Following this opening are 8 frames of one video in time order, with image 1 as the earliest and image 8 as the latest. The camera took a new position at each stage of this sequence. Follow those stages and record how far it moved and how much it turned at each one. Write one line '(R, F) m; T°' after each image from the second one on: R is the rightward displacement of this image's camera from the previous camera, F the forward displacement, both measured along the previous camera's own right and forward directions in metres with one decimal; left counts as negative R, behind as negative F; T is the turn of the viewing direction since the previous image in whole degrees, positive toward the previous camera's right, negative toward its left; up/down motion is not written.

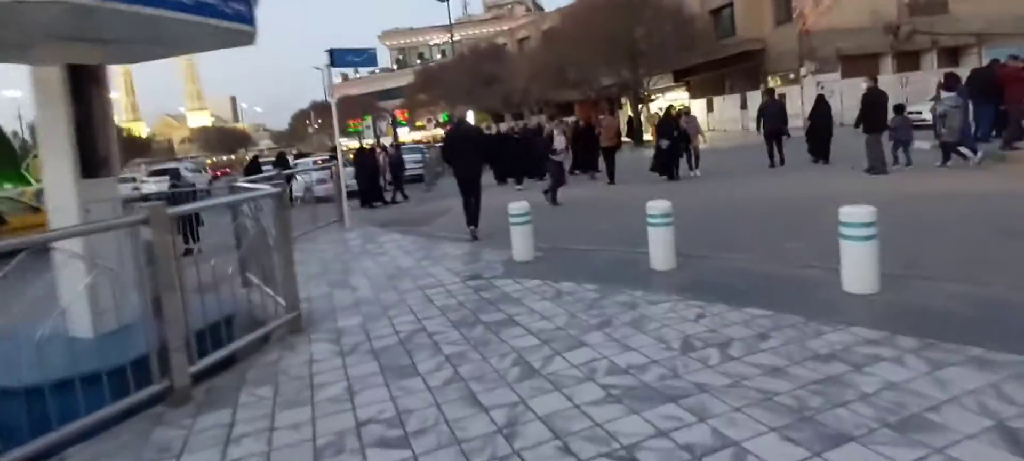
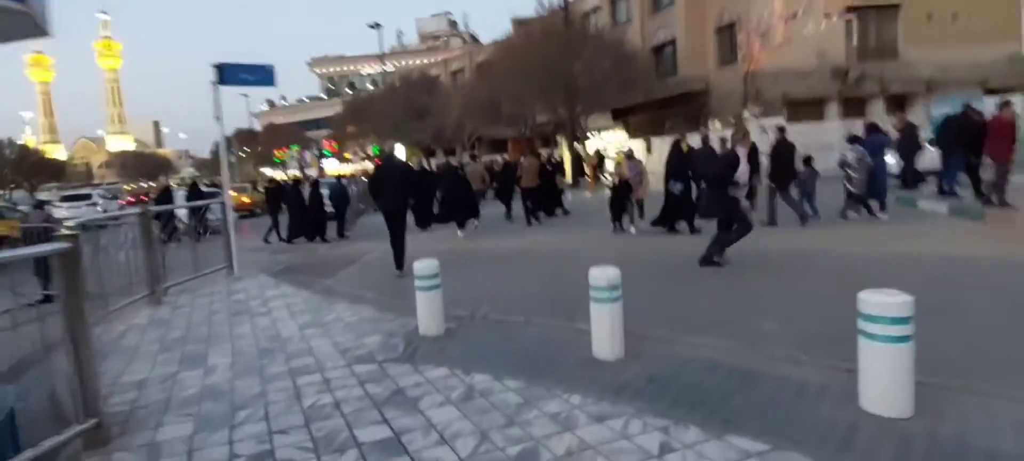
(+0.2, +1.8) m; +4°
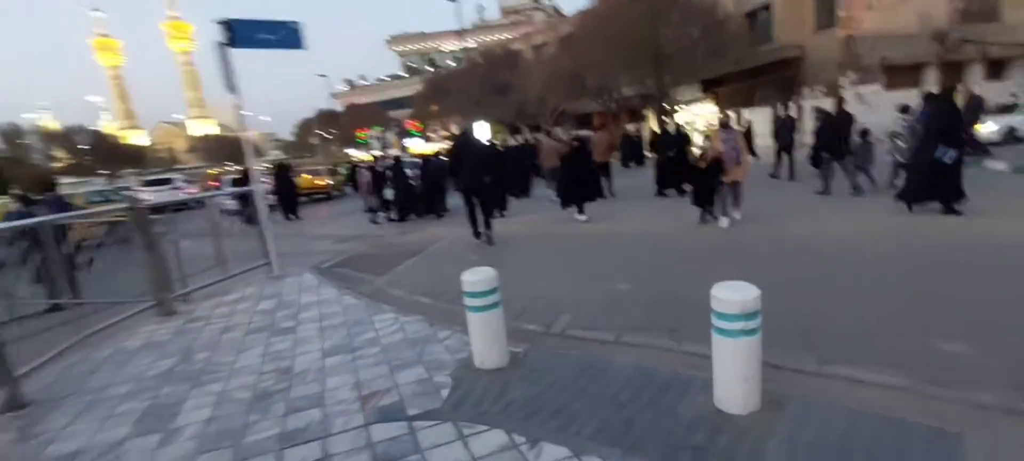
(0.0, +1.8) m; -6°
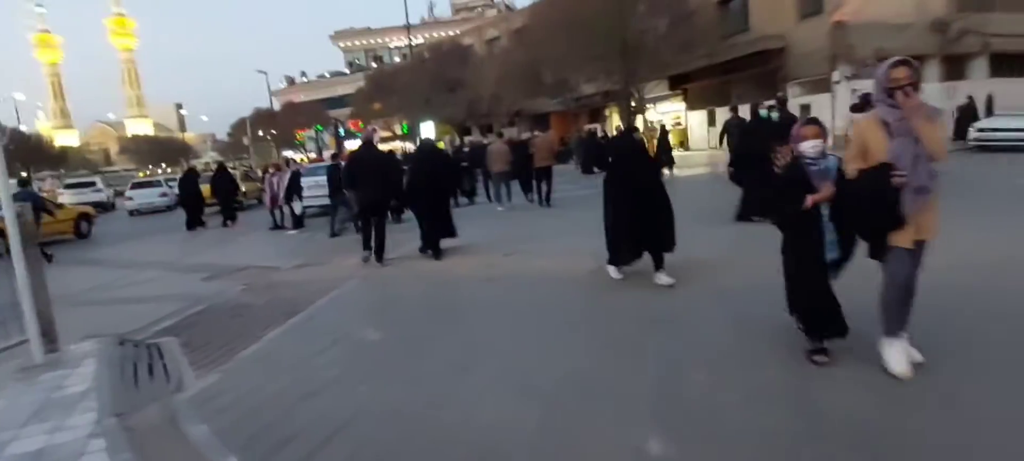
(+0.2, +3.8) m; +3°
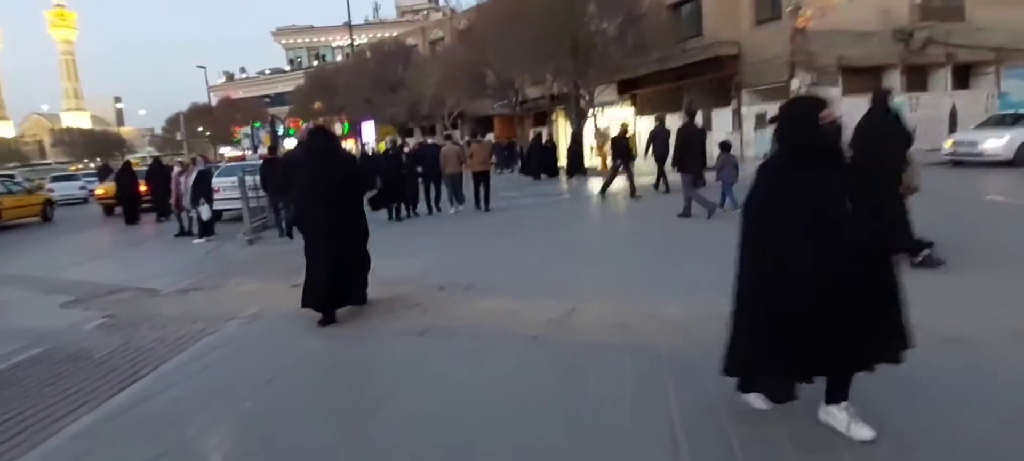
(+0.1, +1.8) m; +4°
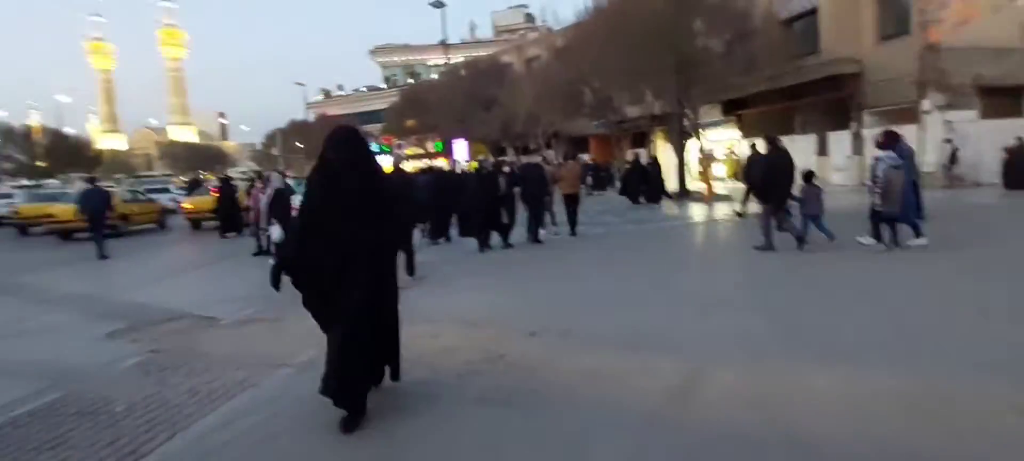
(-0.1, +1.2) m; -6°
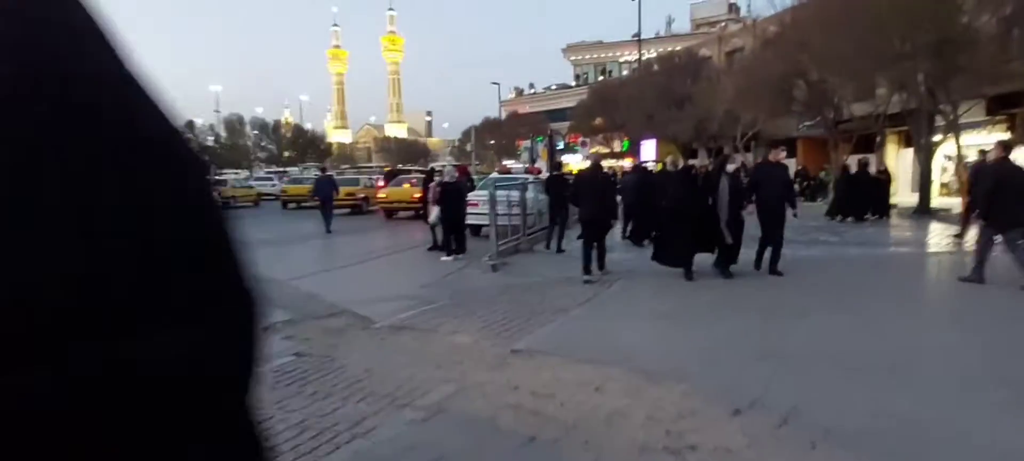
(-0.1, +1.5) m; -12°
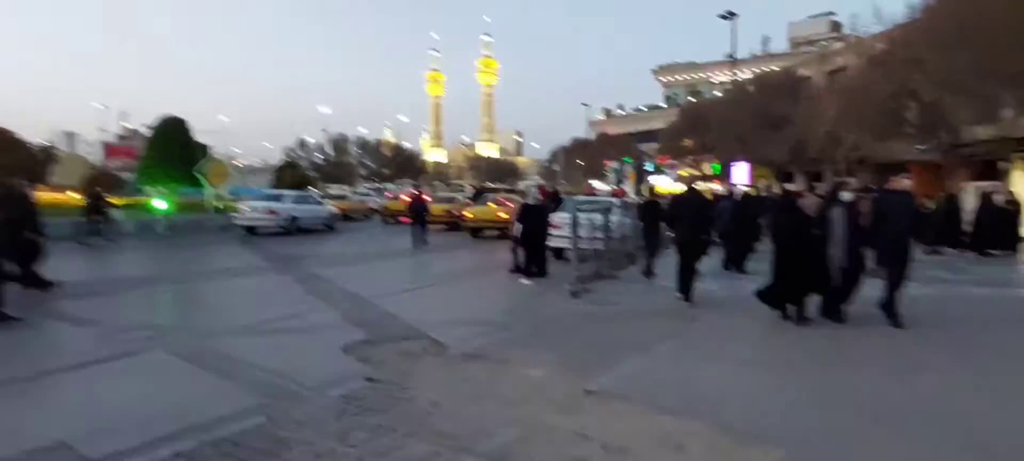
(+0.1, +0.7) m; -6°
